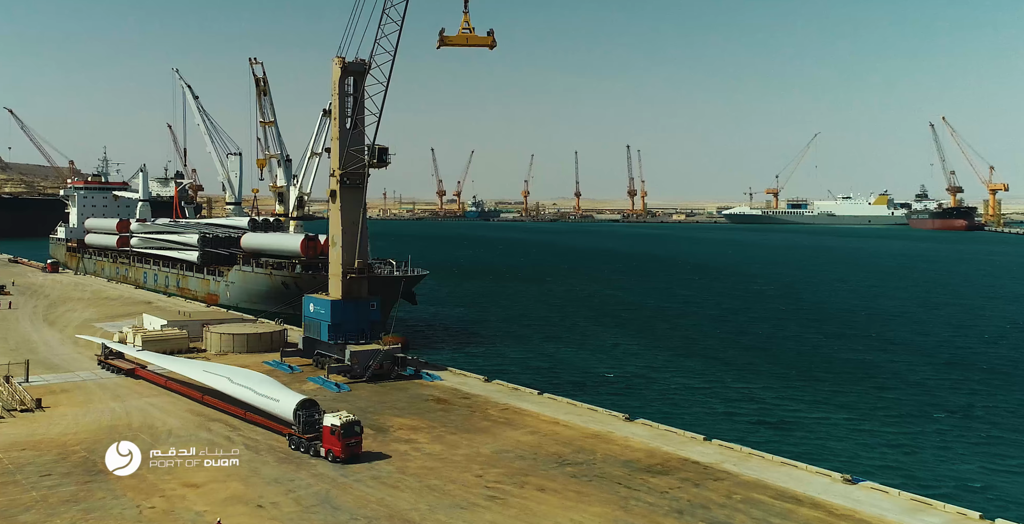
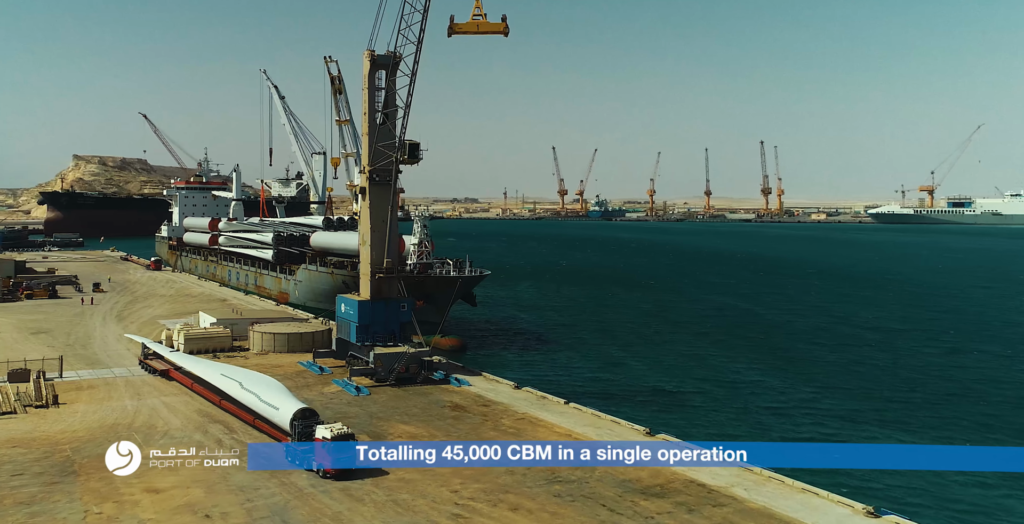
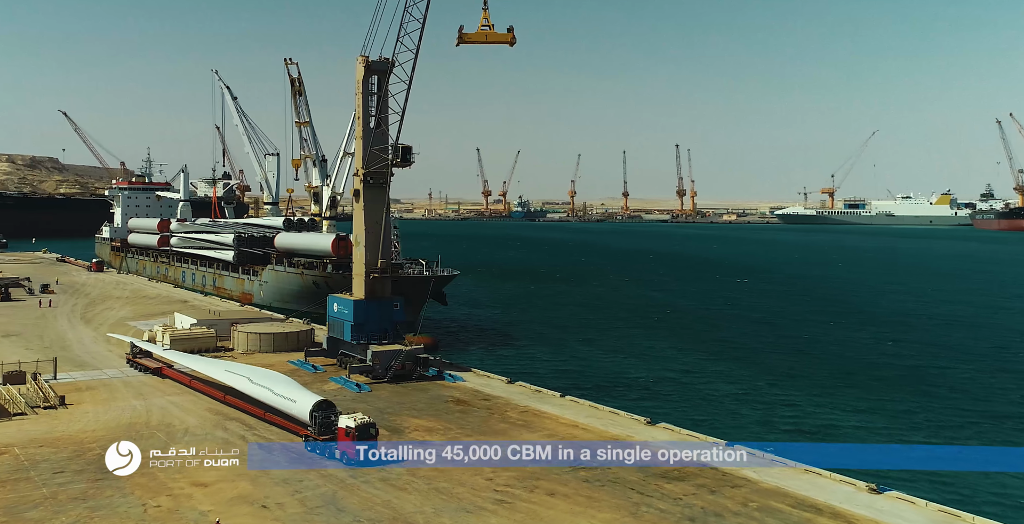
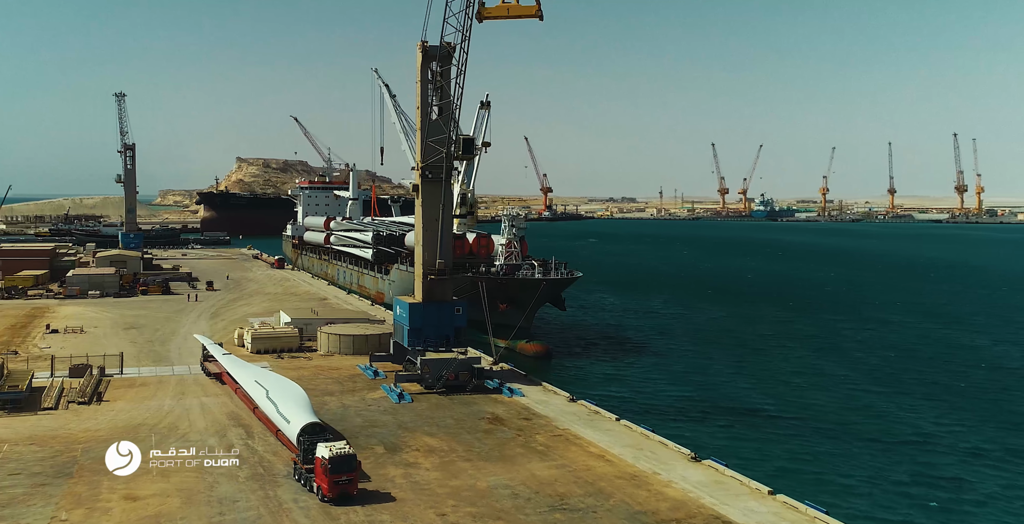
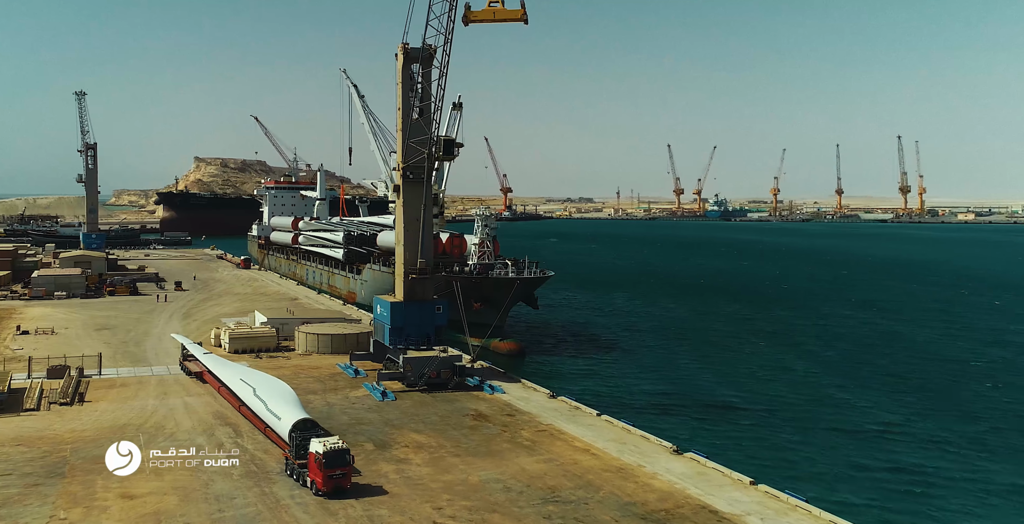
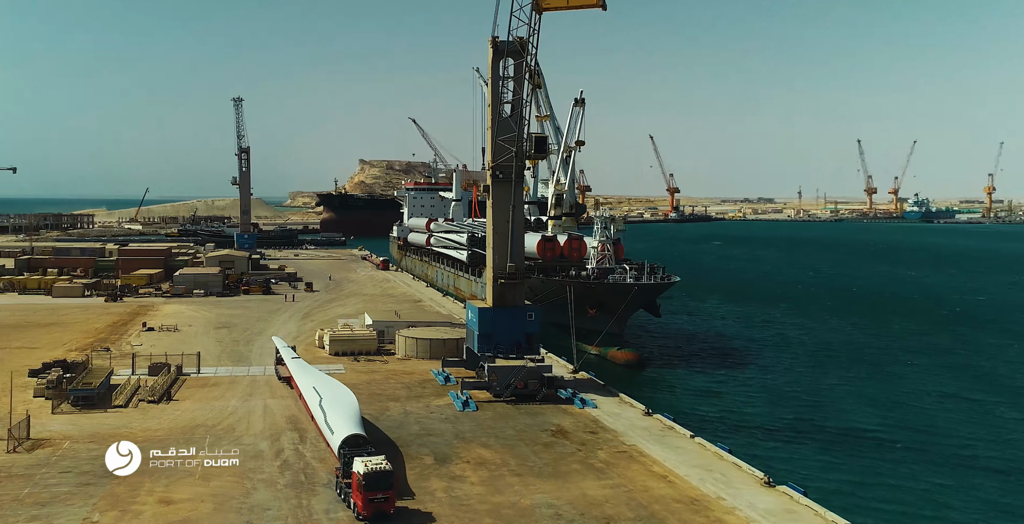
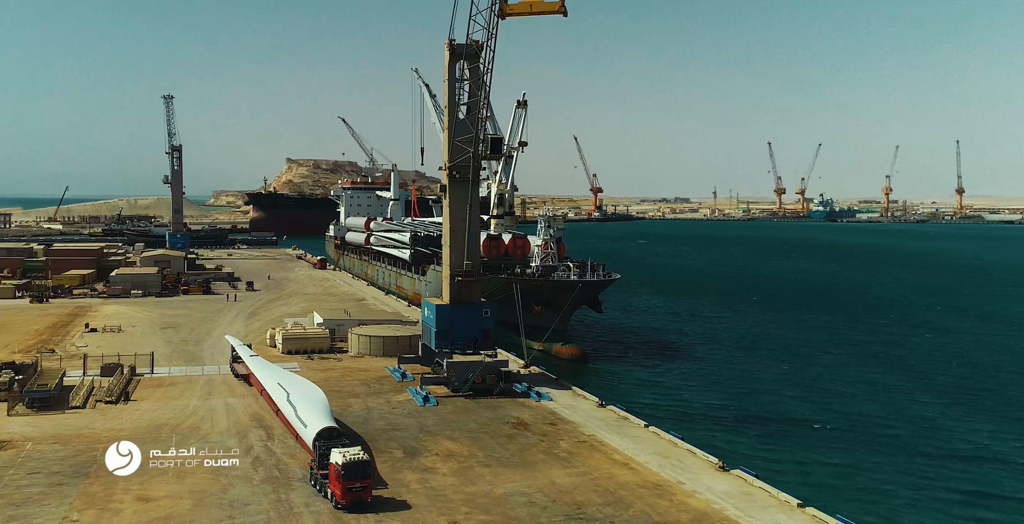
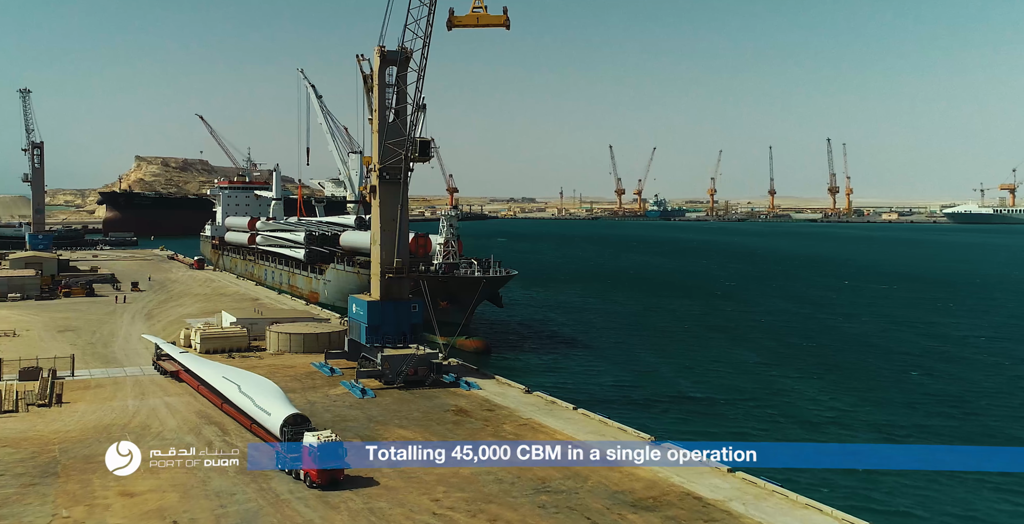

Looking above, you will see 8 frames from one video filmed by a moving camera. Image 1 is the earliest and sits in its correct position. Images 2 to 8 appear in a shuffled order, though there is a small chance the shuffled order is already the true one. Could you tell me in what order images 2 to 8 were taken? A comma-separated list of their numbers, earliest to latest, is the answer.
3, 2, 8, 5, 4, 7, 6
